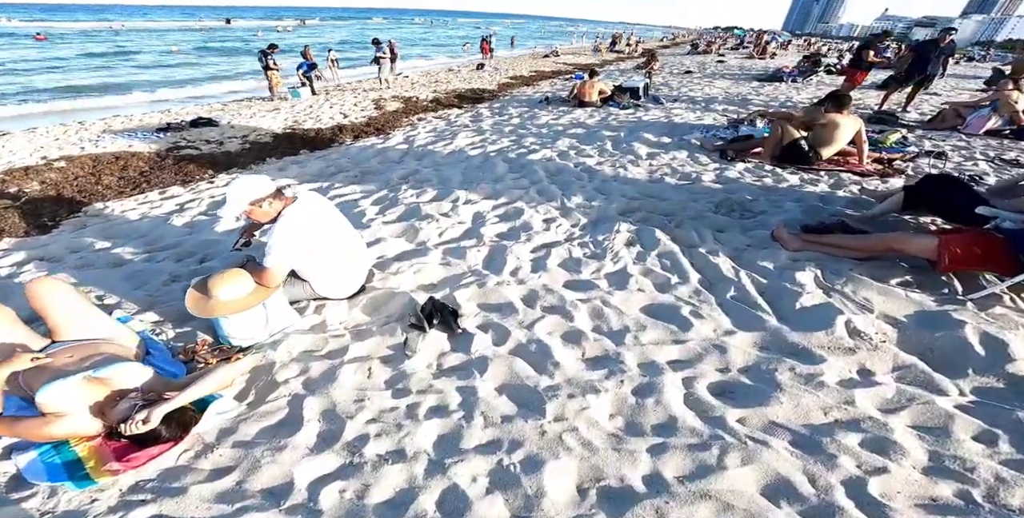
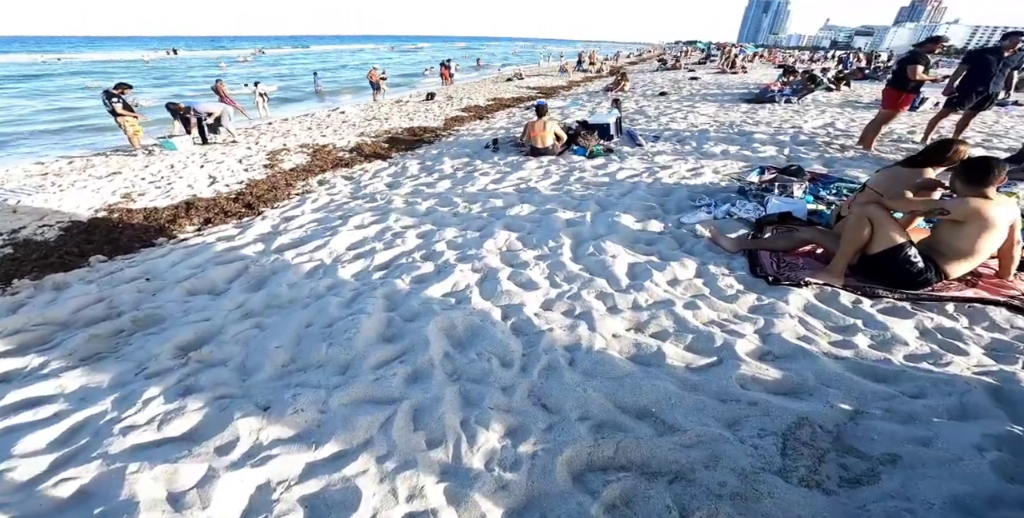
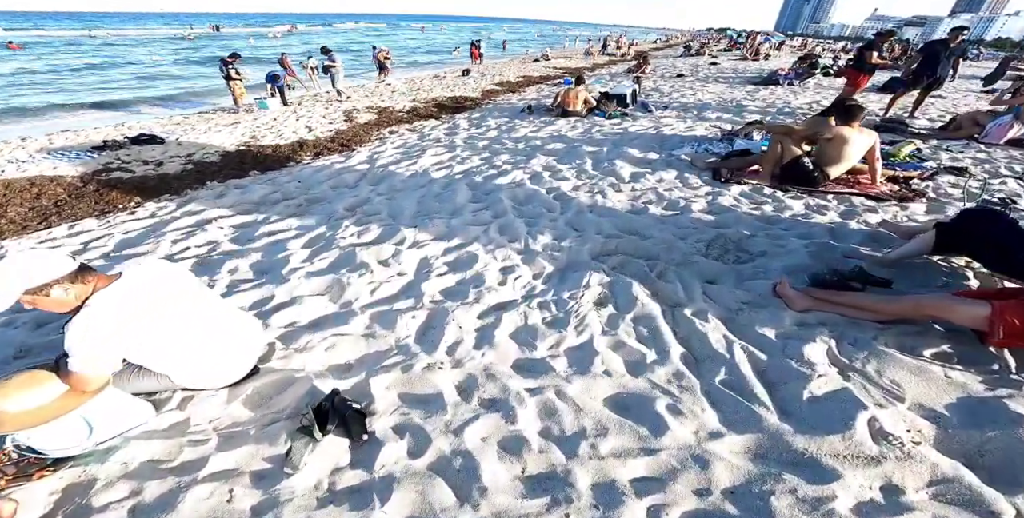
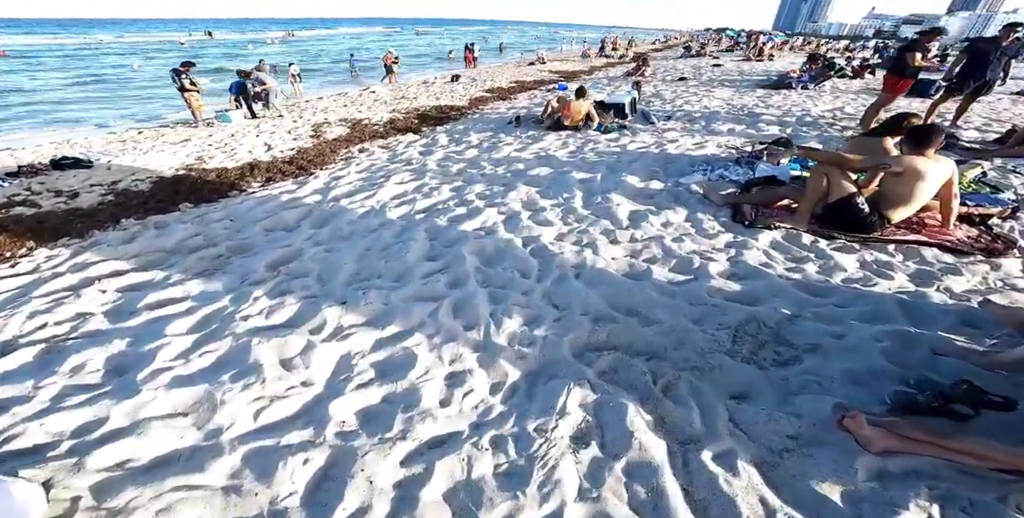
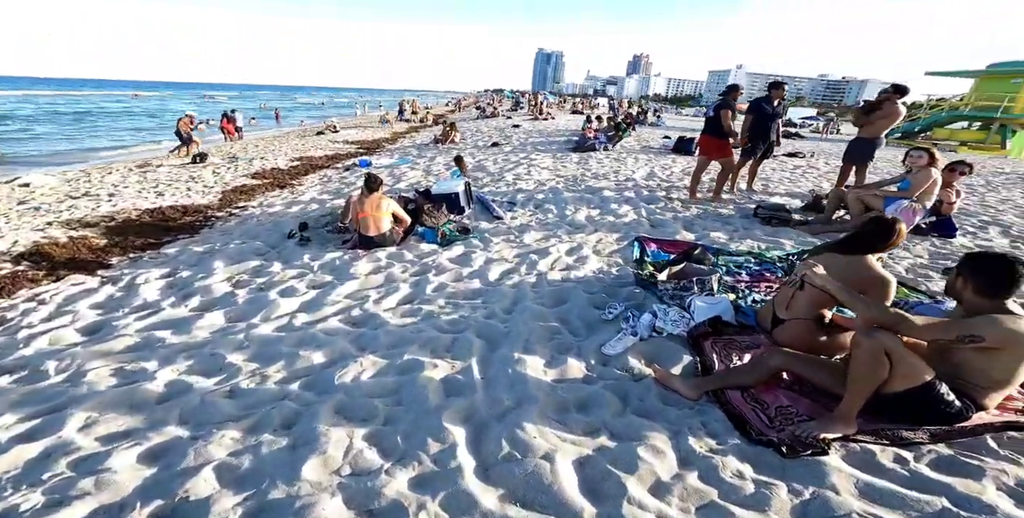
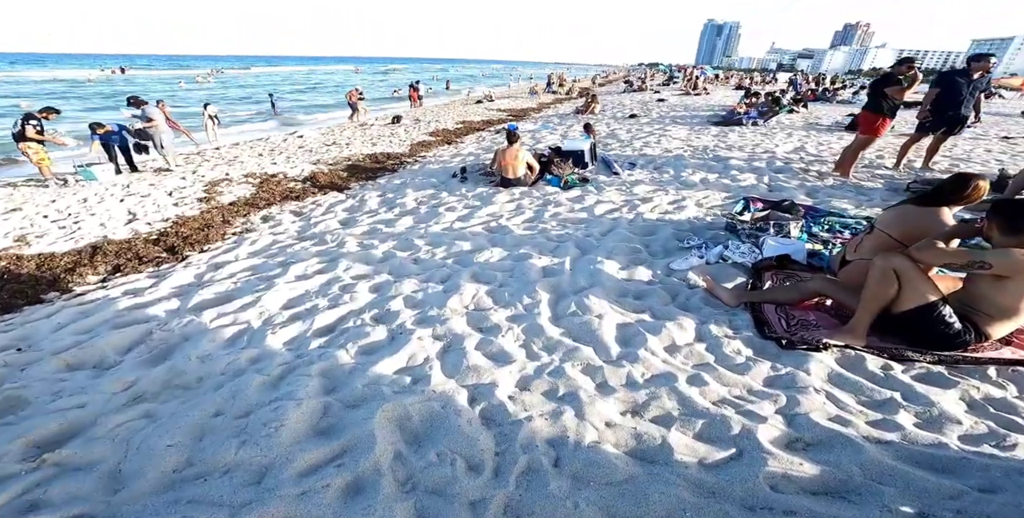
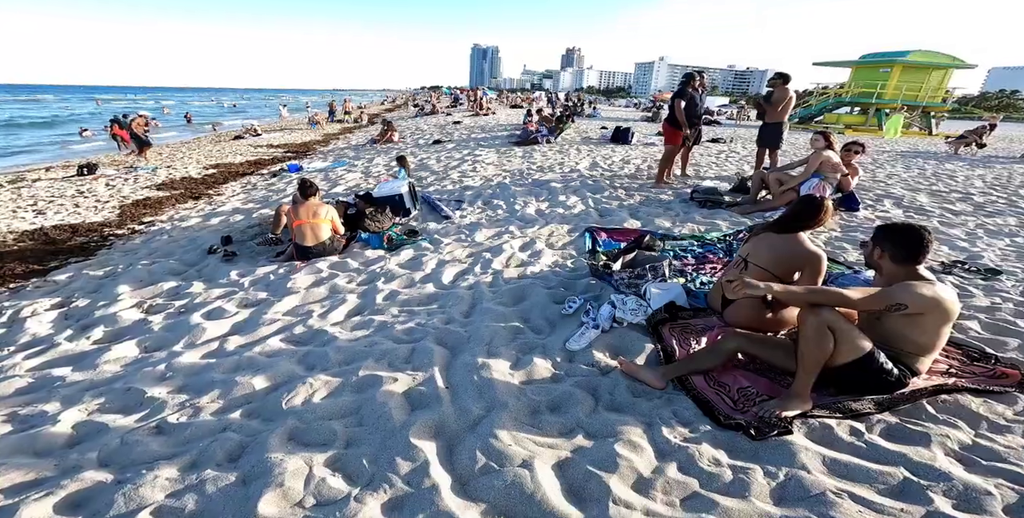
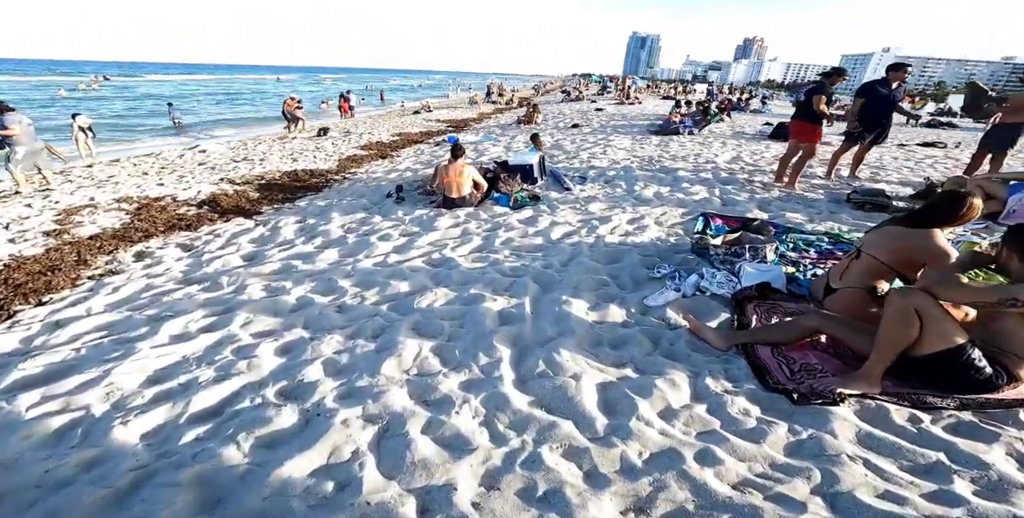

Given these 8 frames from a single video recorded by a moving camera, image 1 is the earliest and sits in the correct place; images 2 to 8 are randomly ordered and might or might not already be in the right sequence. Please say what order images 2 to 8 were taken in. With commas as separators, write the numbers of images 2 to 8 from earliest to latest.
3, 4, 2, 6, 8, 5, 7
